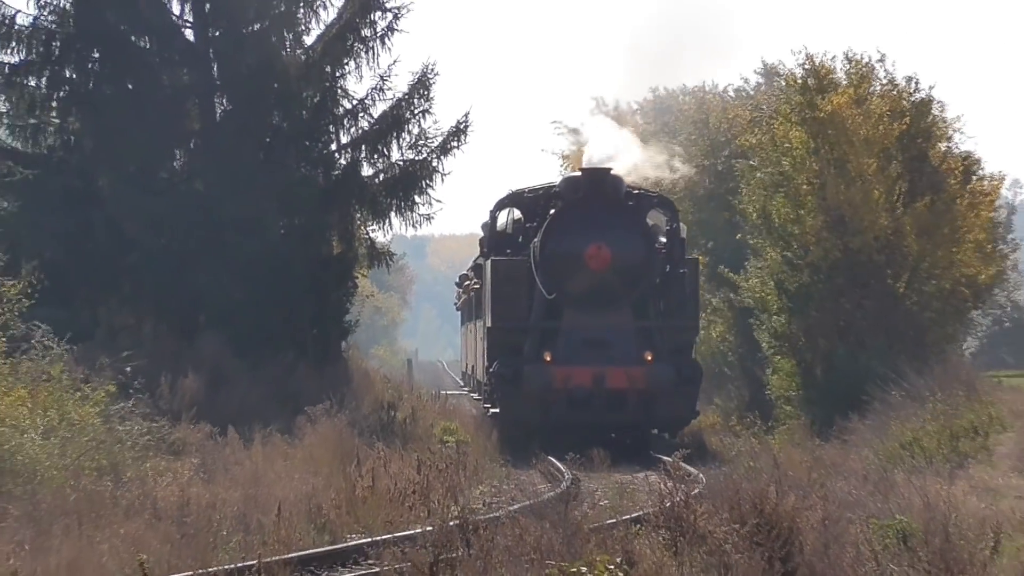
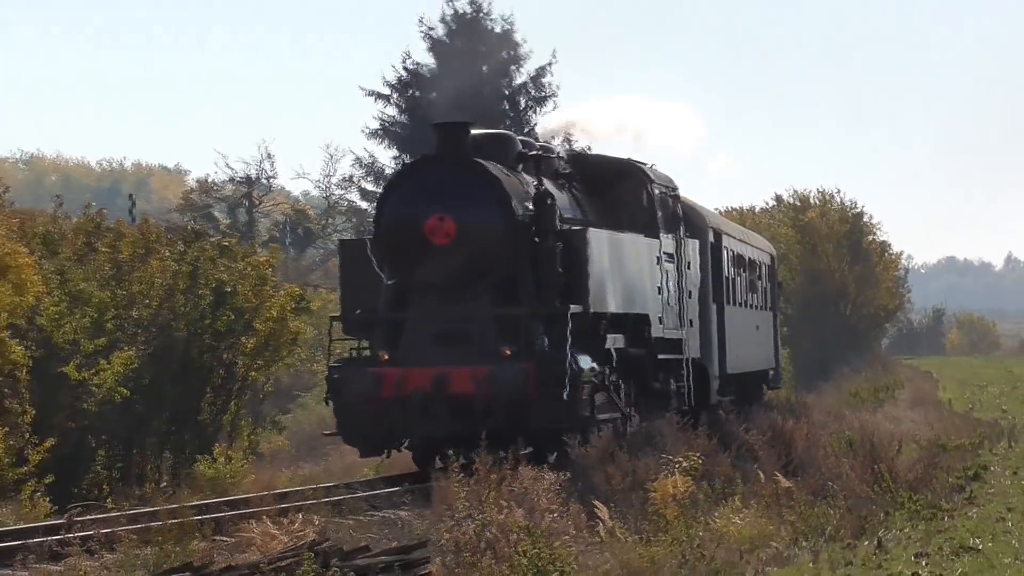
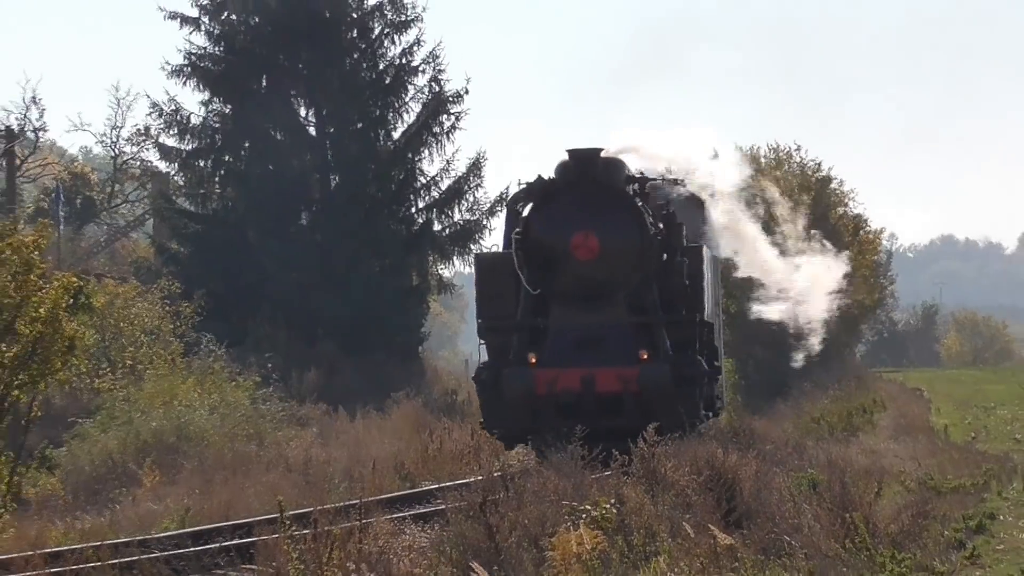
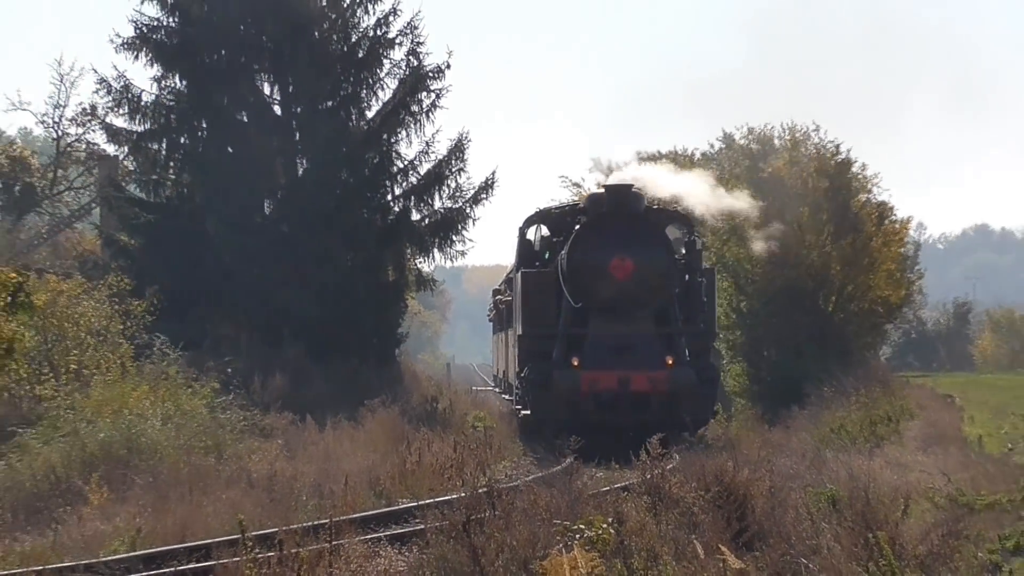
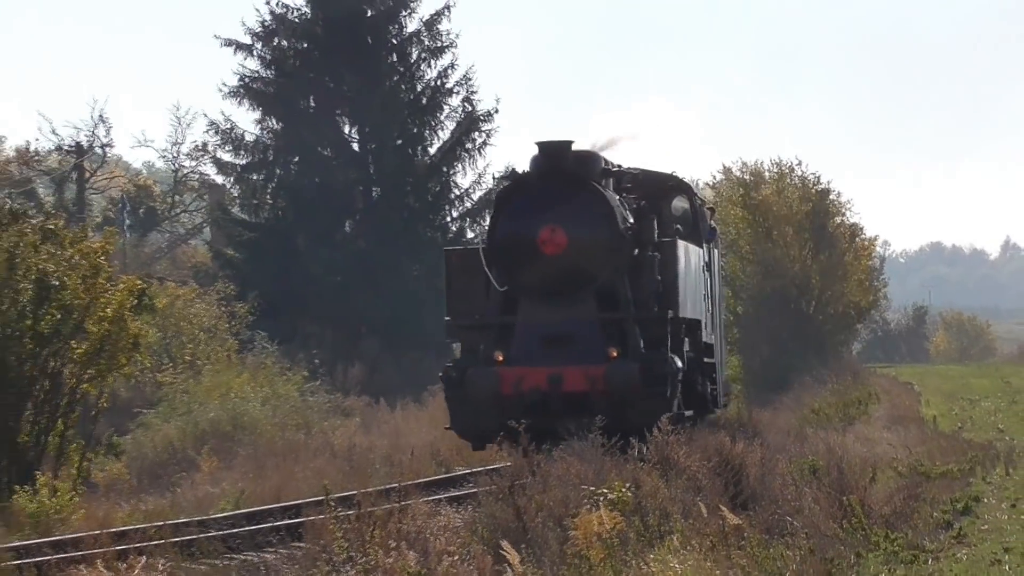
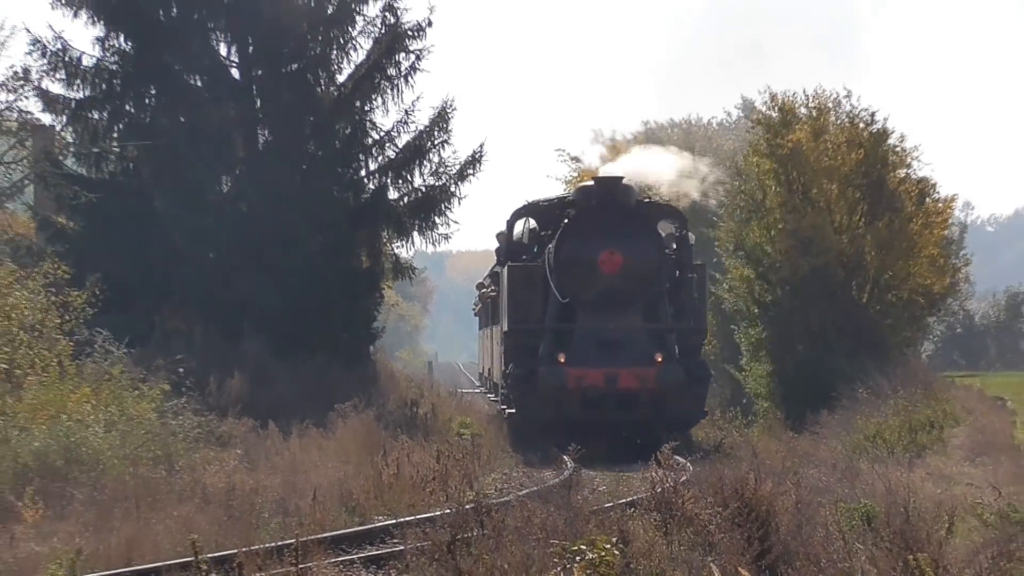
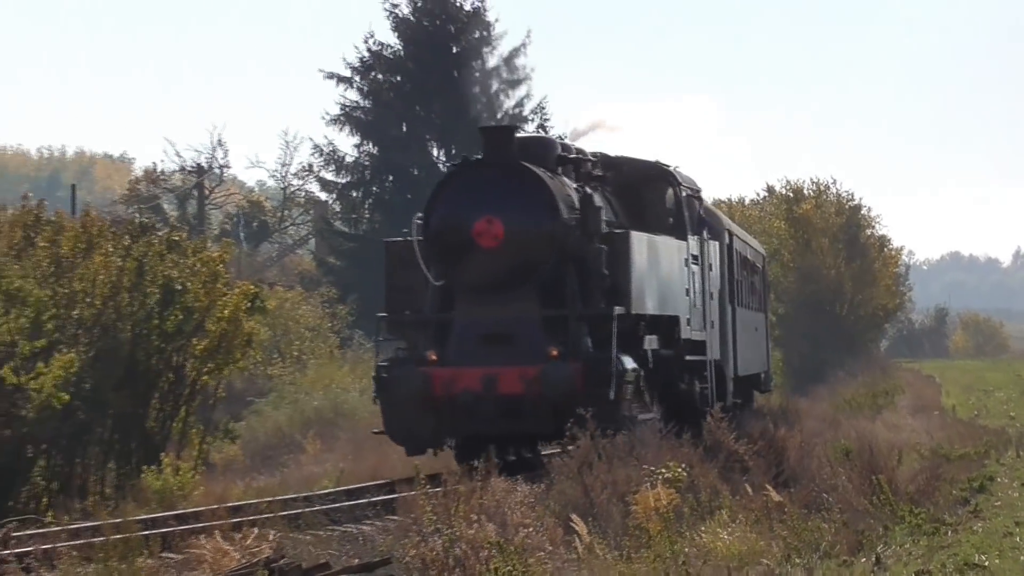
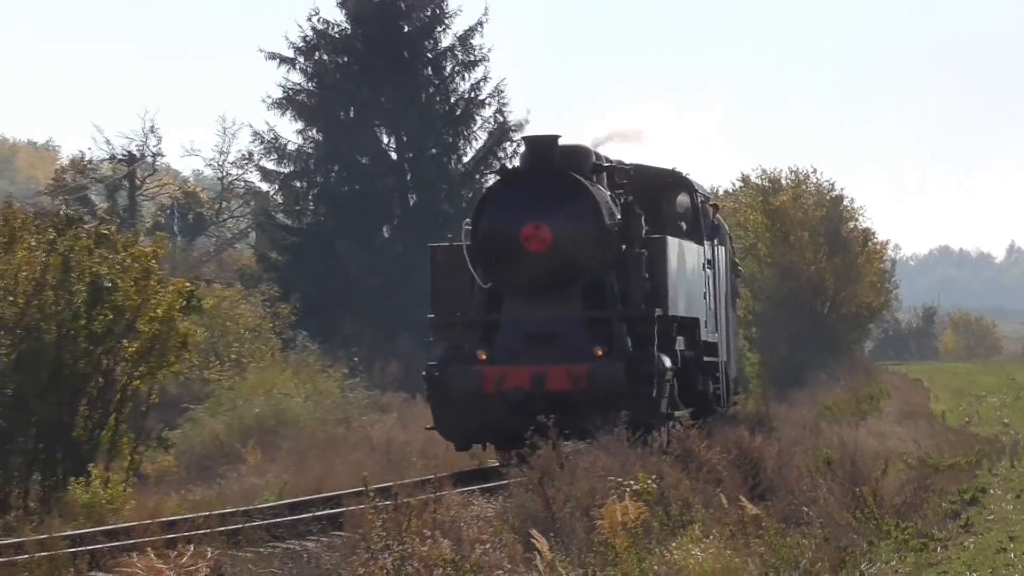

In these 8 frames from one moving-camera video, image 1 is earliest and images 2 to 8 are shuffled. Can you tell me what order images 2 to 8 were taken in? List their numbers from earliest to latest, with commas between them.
6, 4, 3, 5, 8, 7, 2
